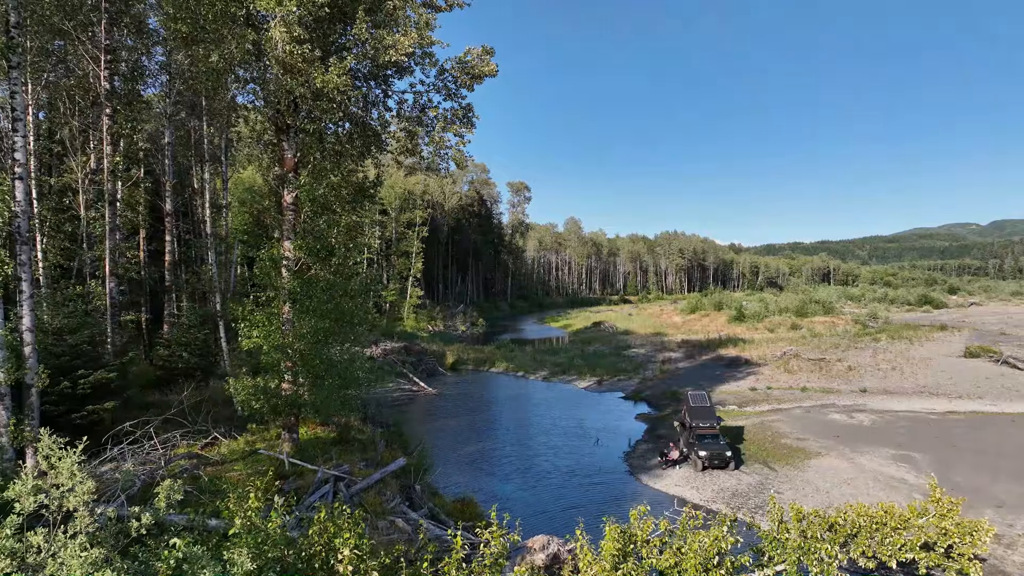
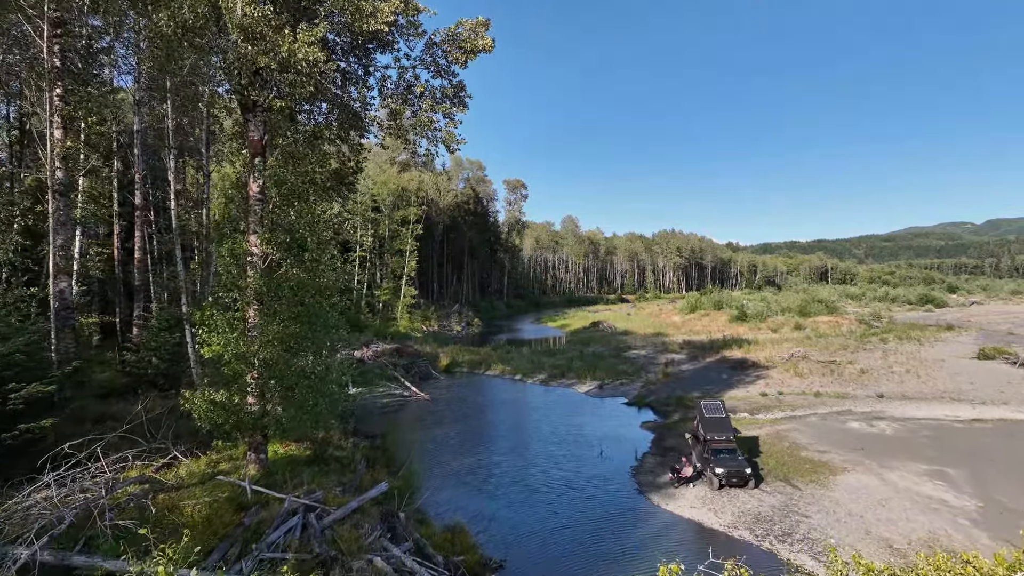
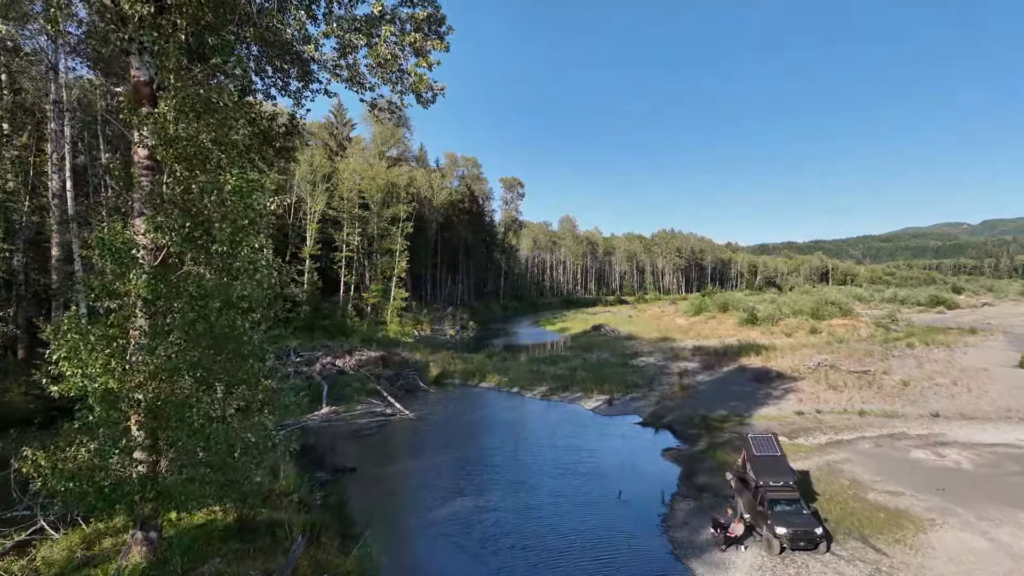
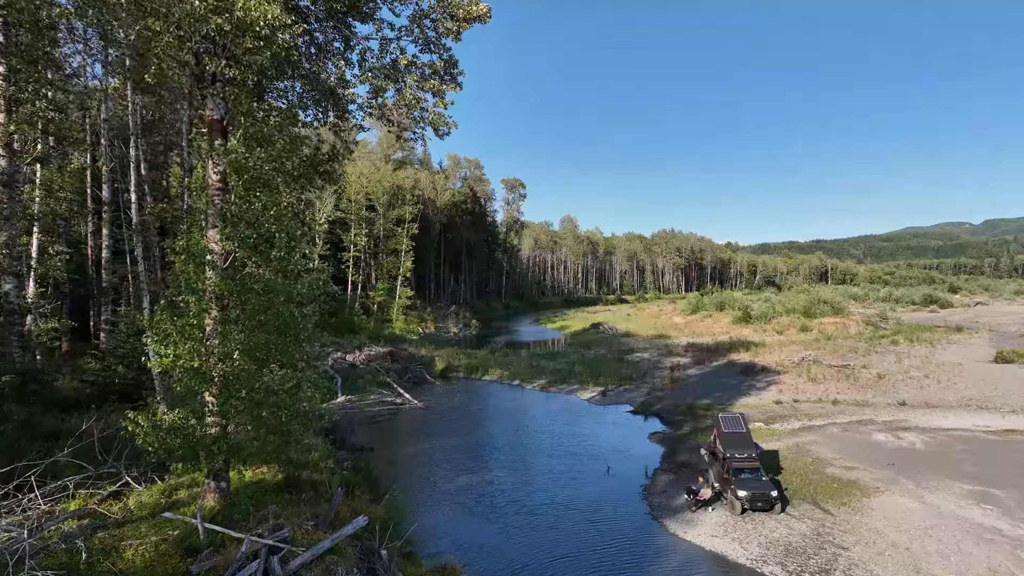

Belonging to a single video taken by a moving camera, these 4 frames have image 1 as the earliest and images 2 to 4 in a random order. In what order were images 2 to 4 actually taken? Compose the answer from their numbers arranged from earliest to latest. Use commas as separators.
2, 4, 3
